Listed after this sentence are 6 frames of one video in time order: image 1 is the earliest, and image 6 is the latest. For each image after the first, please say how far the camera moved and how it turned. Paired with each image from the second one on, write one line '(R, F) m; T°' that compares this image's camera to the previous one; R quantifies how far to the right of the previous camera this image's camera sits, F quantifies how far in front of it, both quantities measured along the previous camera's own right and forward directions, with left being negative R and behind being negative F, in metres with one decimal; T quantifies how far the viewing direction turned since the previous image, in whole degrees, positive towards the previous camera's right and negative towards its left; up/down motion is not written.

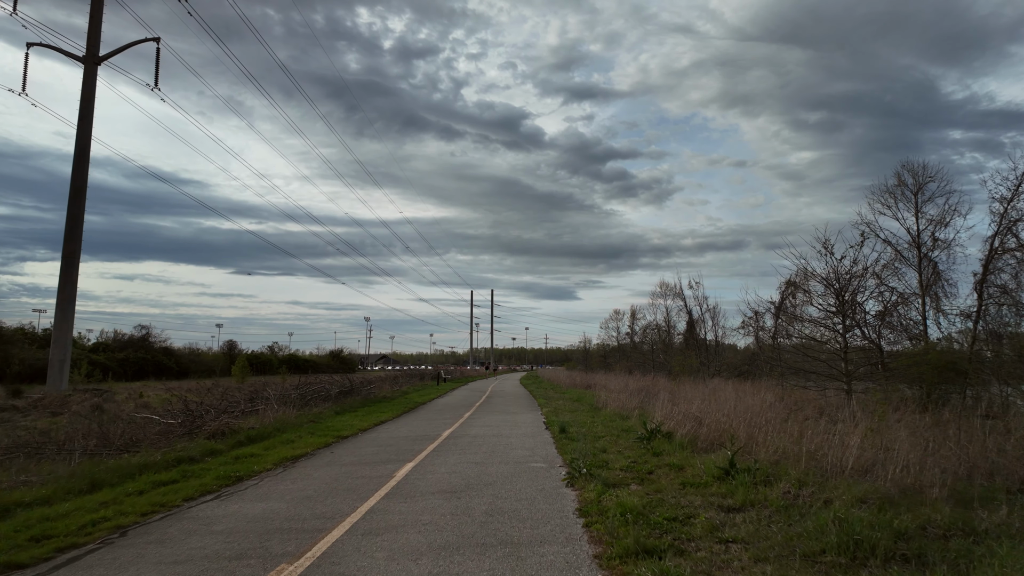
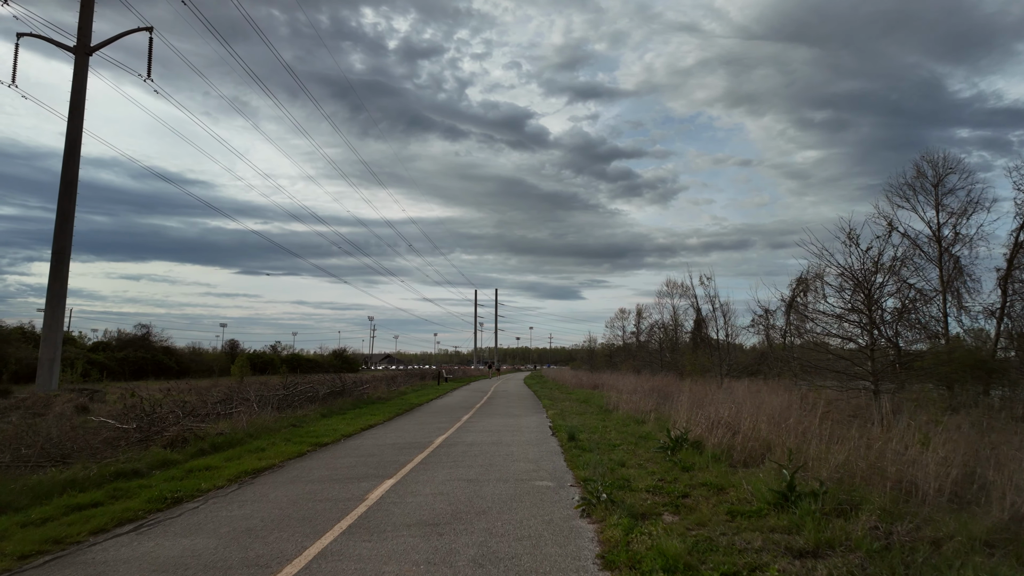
(+0.1, +1.6) m; 0°
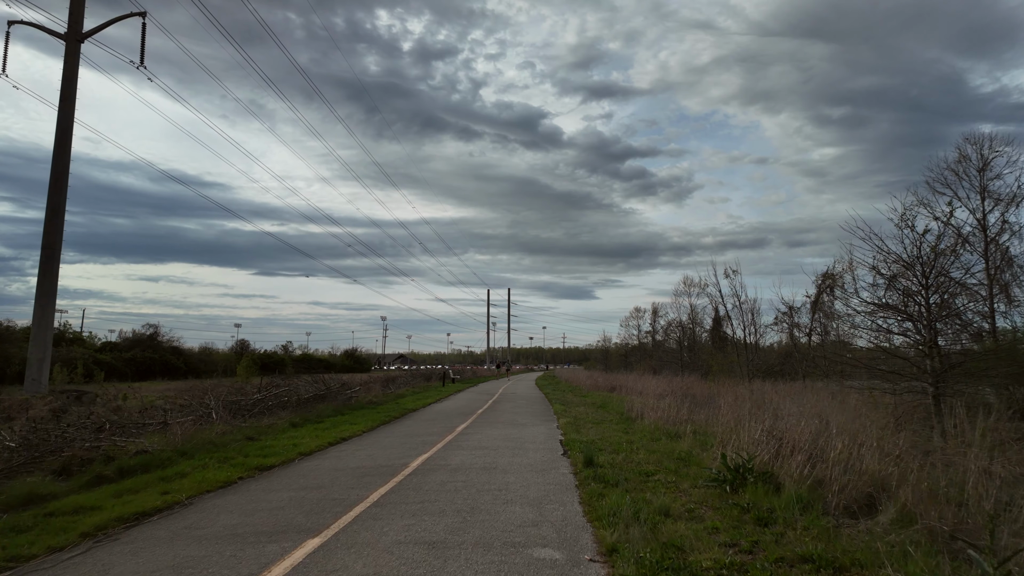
(+0.3, +2.7) m; -1°
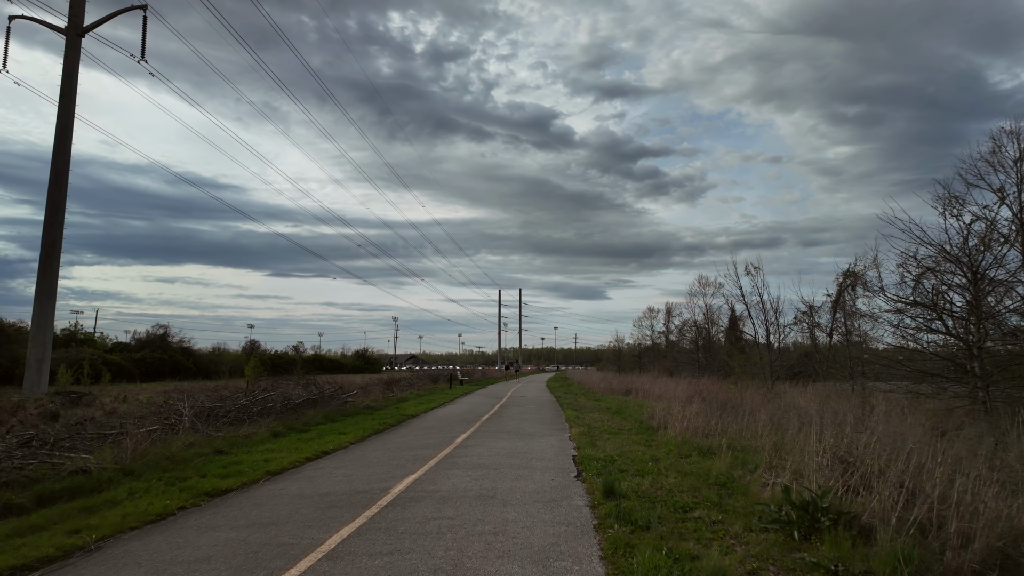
(+0.1, +1.6) m; -1°
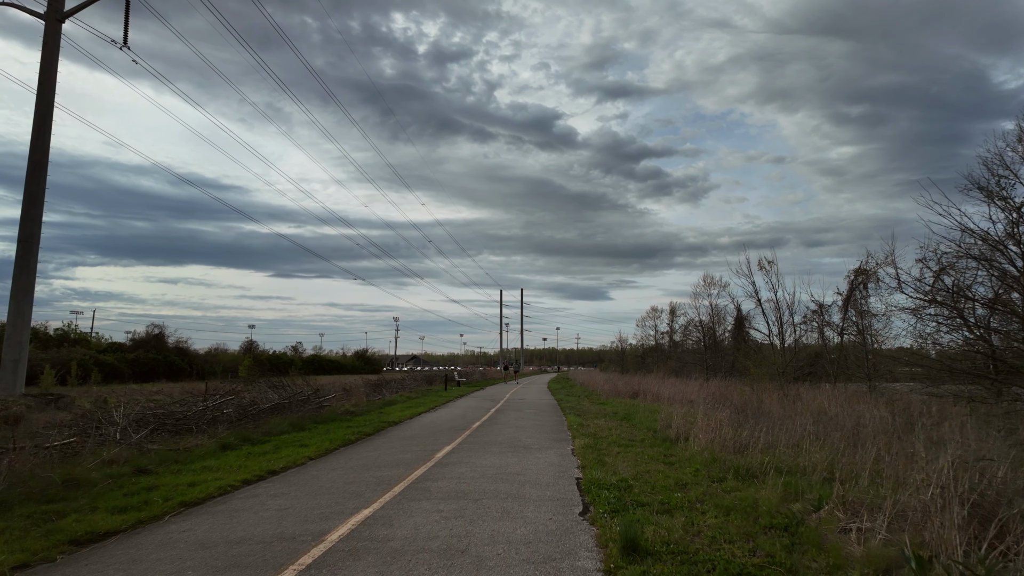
(+0.2, +2.0) m; 0°
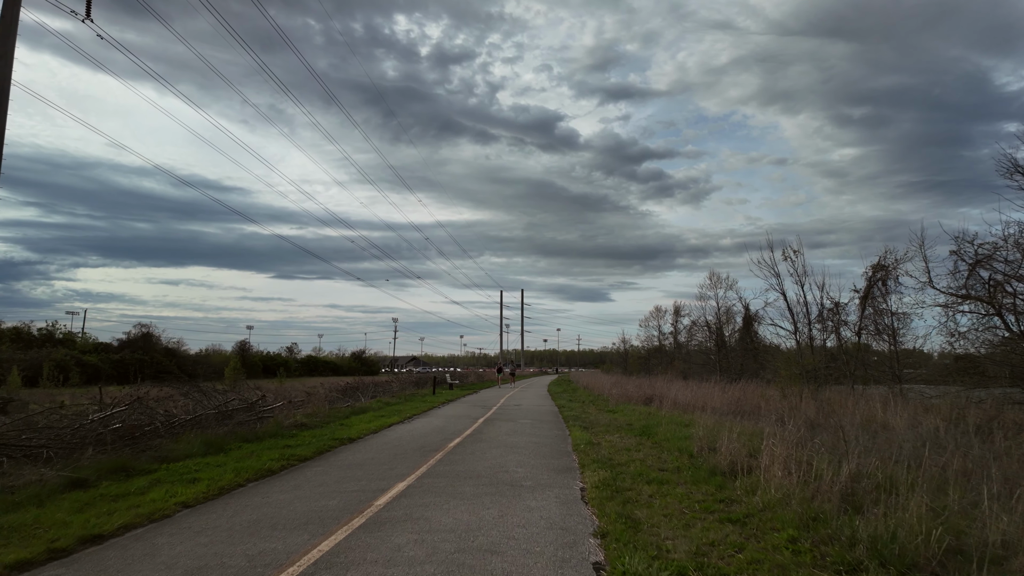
(+0.3, +3.4) m; 0°
